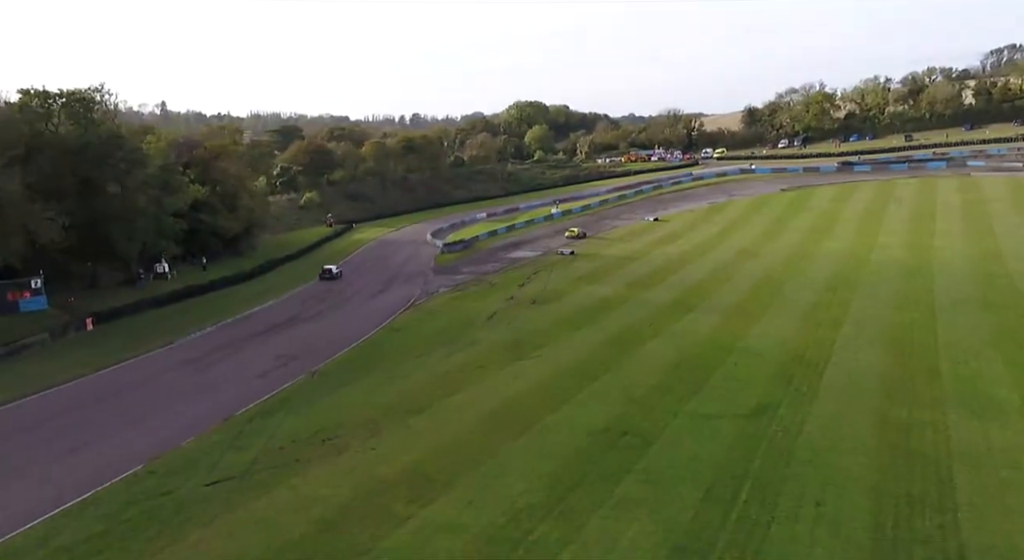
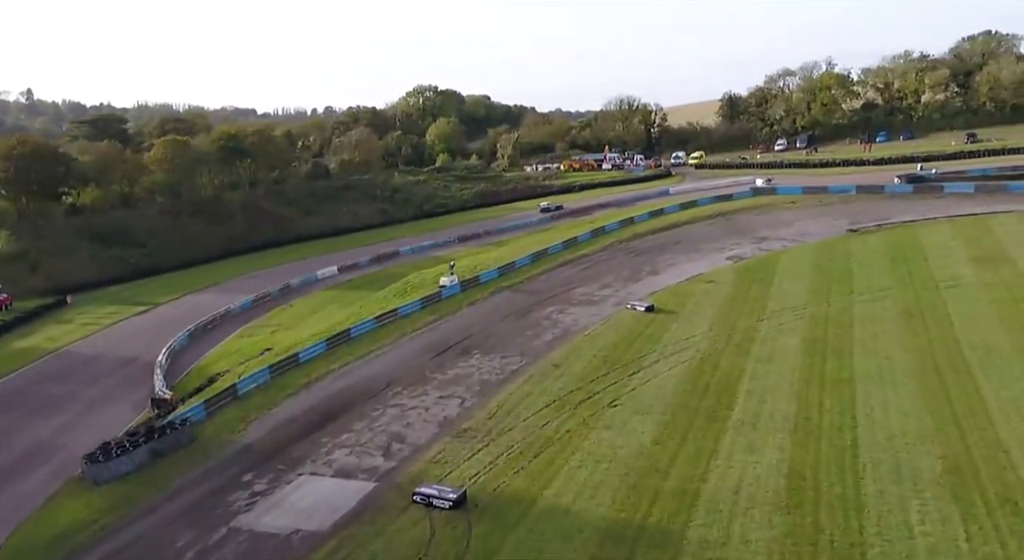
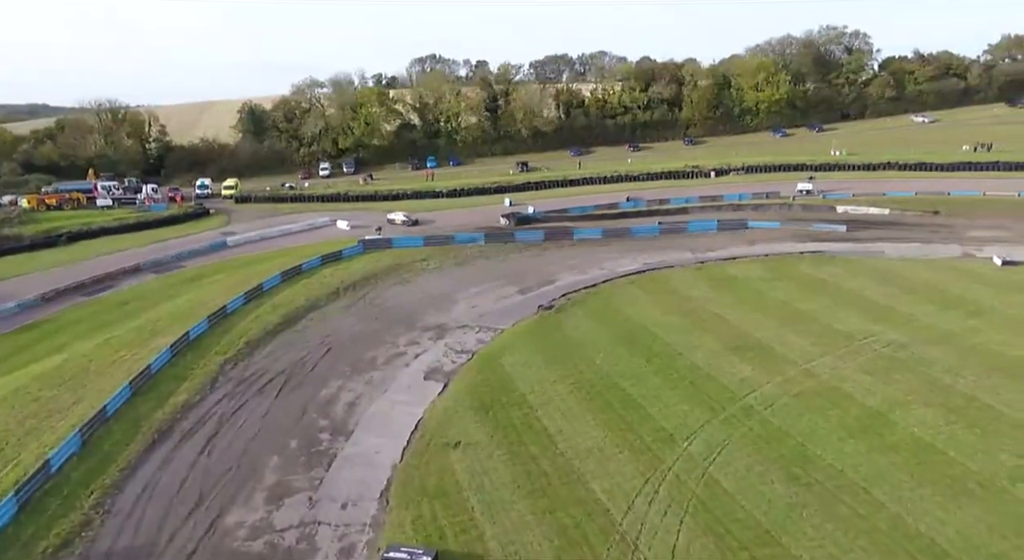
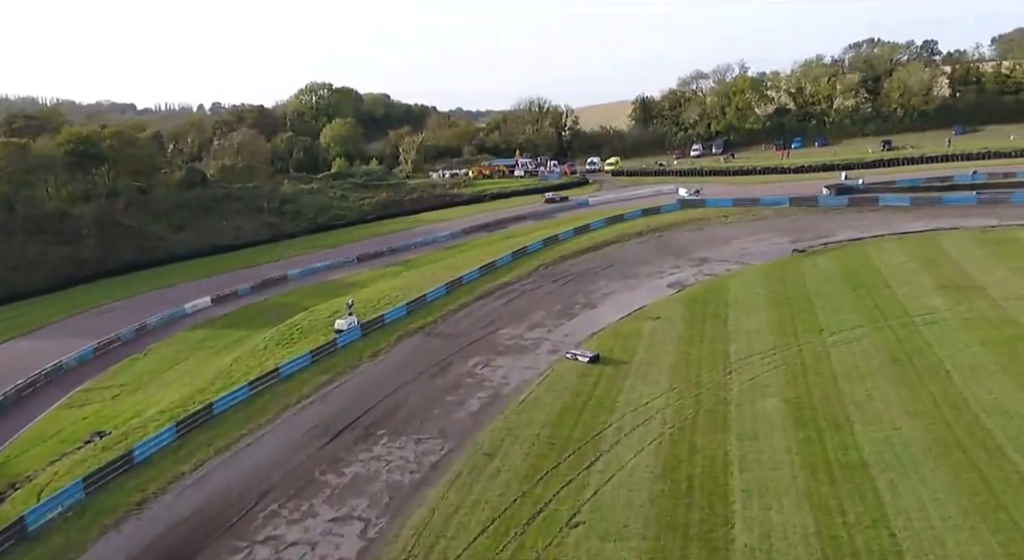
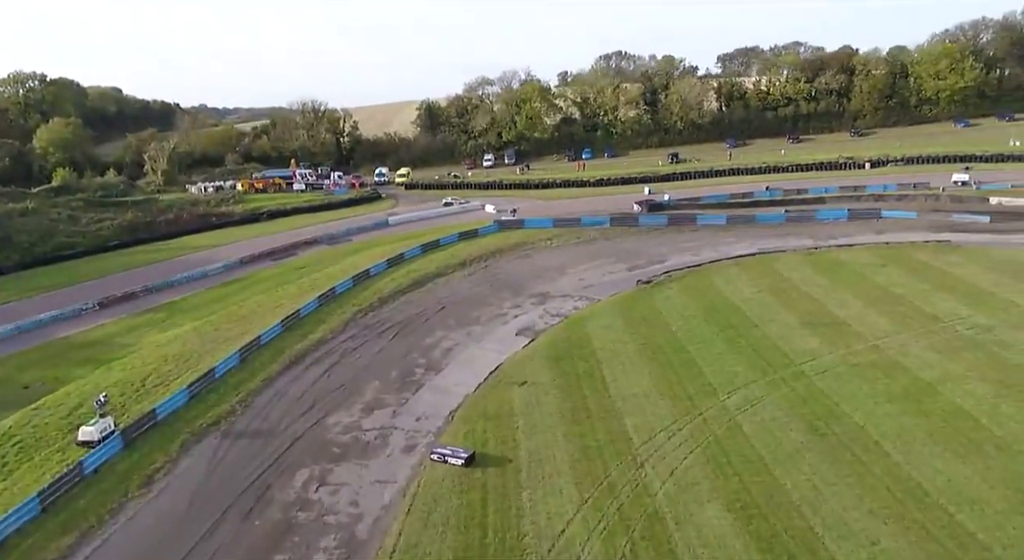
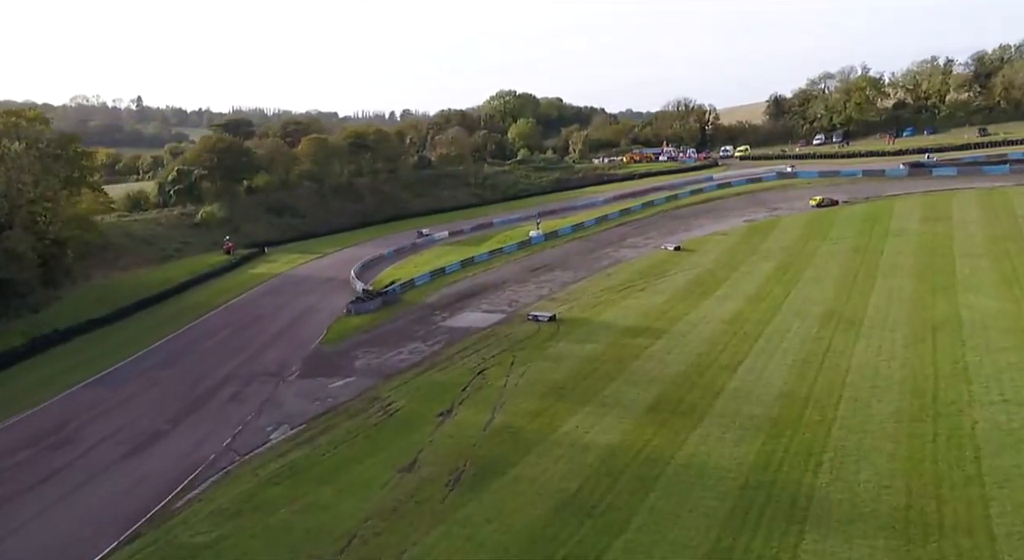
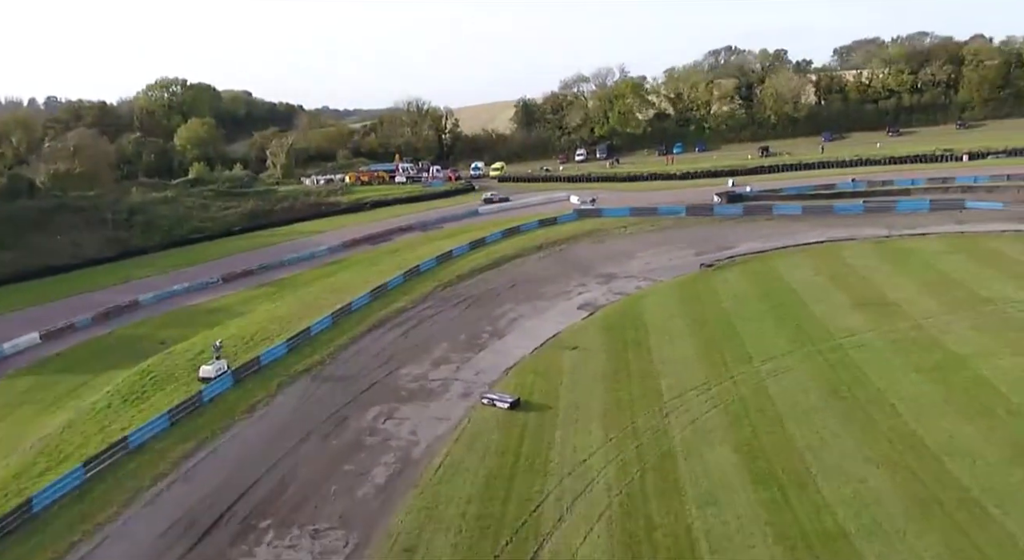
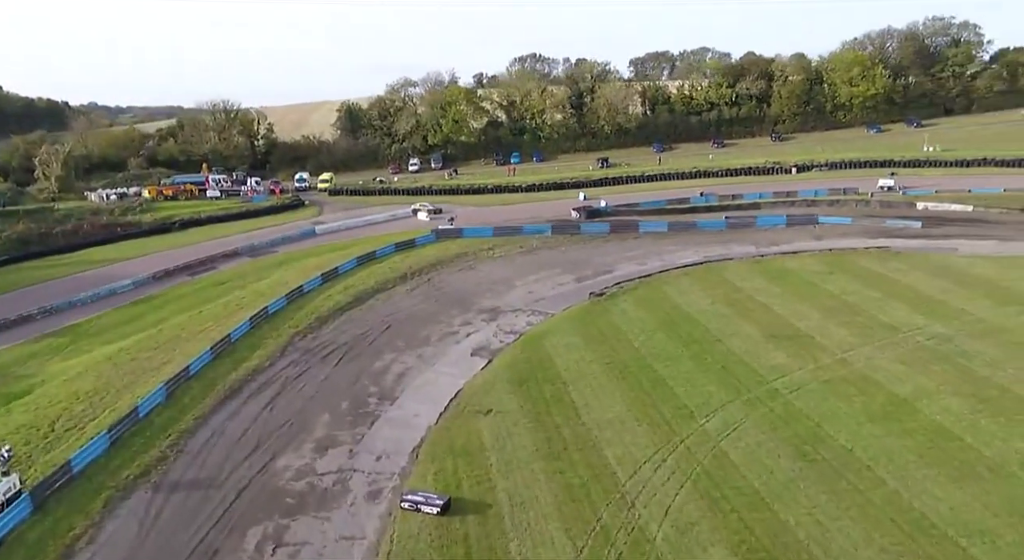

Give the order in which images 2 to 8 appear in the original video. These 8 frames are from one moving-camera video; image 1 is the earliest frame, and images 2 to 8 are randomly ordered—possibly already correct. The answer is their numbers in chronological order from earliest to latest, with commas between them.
6, 2, 4, 7, 5, 8, 3
